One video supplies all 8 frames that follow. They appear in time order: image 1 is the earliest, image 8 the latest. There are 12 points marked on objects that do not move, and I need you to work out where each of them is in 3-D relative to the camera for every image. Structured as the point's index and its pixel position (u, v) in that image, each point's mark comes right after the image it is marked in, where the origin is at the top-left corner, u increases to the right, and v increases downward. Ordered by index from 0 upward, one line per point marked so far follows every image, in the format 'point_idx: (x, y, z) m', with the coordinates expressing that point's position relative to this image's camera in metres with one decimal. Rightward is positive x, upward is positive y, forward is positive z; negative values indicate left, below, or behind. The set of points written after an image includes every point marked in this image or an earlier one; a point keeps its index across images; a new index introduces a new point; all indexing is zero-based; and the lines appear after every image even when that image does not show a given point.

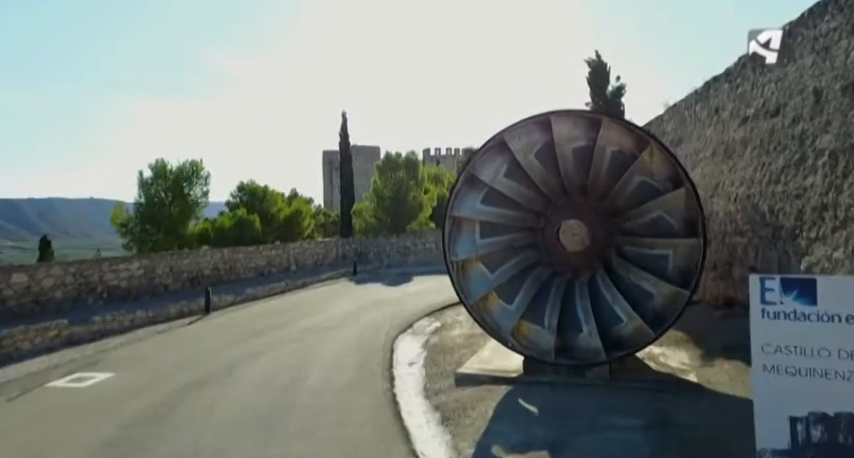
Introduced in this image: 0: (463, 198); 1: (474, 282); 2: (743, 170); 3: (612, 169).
0: (+0.4, +0.4, +6.9) m
1: (+0.6, -0.6, +6.9) m
2: (+4.5, +0.9, +8.4) m
3: (+2.2, +0.7, +6.9) m
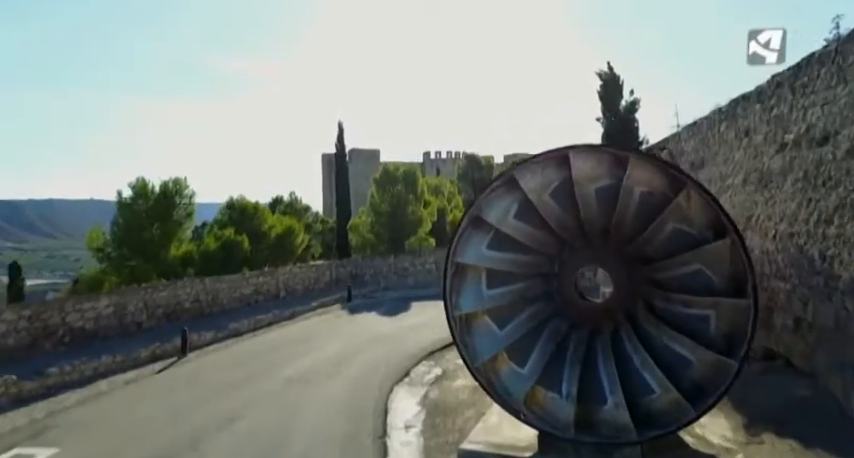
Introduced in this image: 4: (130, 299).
0: (+0.4, -0.1, +6.0) m
1: (+0.5, -1.1, +6.0) m
2: (+4.5, +0.3, +7.4) m
3: (+2.2, +0.2, +6.0) m
4: (-5.9, -1.5, +11.3) m
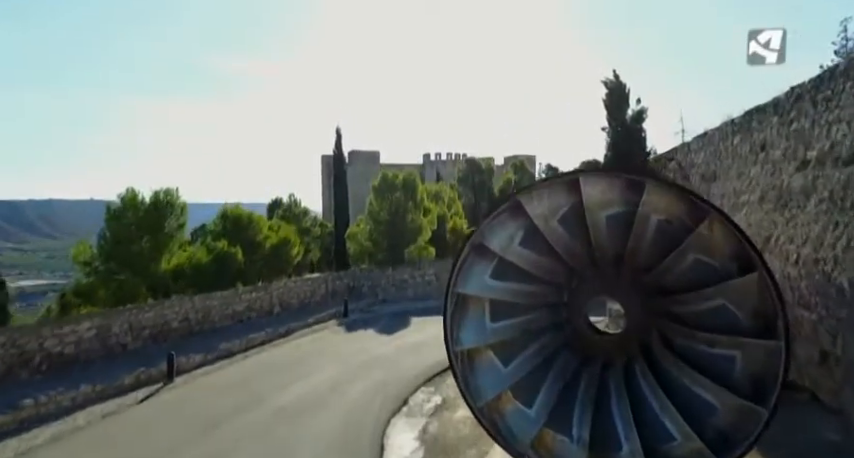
0: (+0.4, -0.4, +5.5) m
1: (+0.5, -1.4, +5.5) m
2: (+4.5, 0.0, +6.9) m
3: (+2.2, -0.1, +5.5) m
4: (-5.9, -1.8, +10.9) m
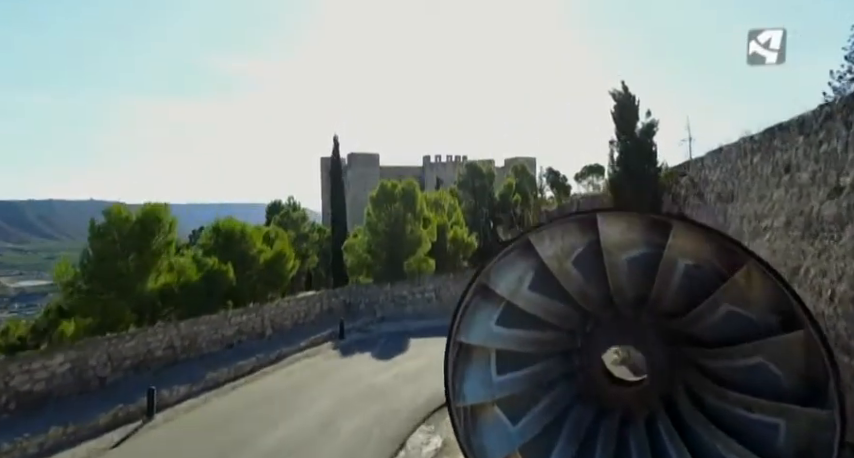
0: (+0.4, -0.8, +4.9) m
1: (+0.5, -1.8, +4.9) m
2: (+4.5, -0.3, +6.3) m
3: (+2.2, -0.5, +4.9) m
4: (-5.9, -2.1, +10.3) m
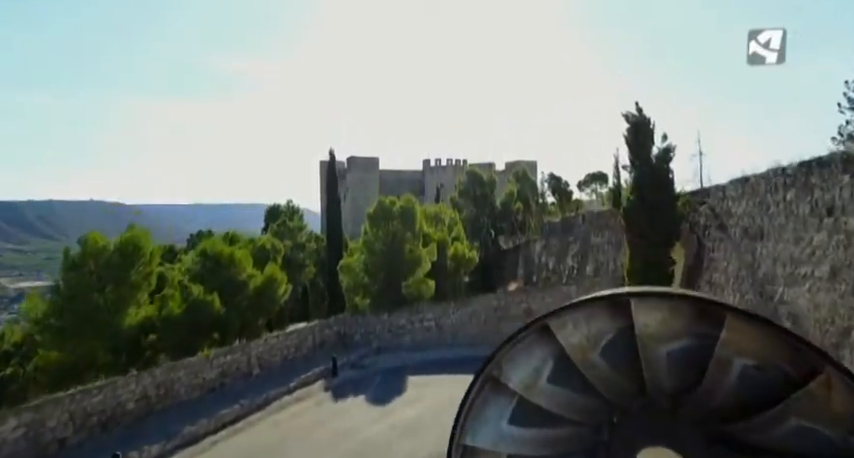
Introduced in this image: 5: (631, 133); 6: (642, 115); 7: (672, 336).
0: (+0.4, -1.4, +4.0) m
1: (+0.5, -2.4, +4.0) m
2: (+4.5, -0.9, +5.5) m
3: (+2.2, -1.1, +4.1) m
4: (-5.9, -2.7, +9.4) m
5: (+4.1, +1.9, +11.8) m
6: (+4.2, +2.2, +11.4) m
7: (+1.7, -0.7, +4.1) m
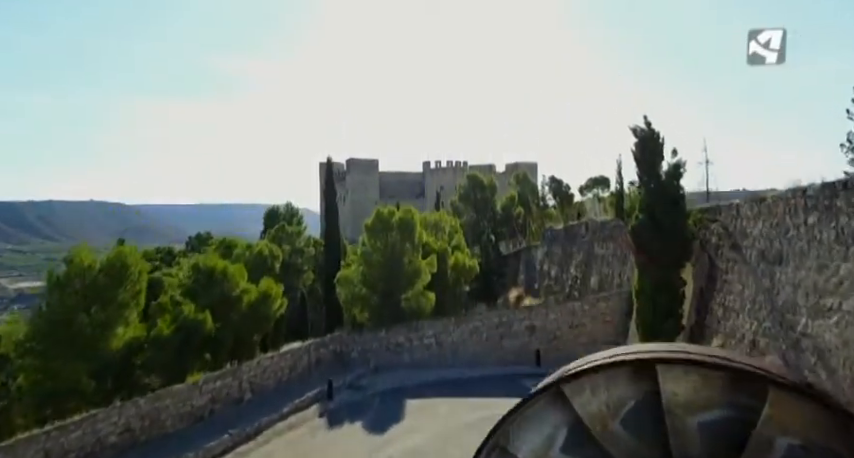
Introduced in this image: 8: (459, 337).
0: (+0.4, -1.7, +3.6) m
1: (+0.5, -2.7, +3.6) m
2: (+4.5, -1.3, +5.0) m
3: (+2.2, -1.4, +3.6) m
4: (-5.9, -3.1, +8.9) m
5: (+4.1, +1.6, +11.3) m
6: (+4.2, +1.9, +10.9) m
7: (+1.7, -1.1, +3.6) m
8: (+0.9, -3.1, +16.0) m
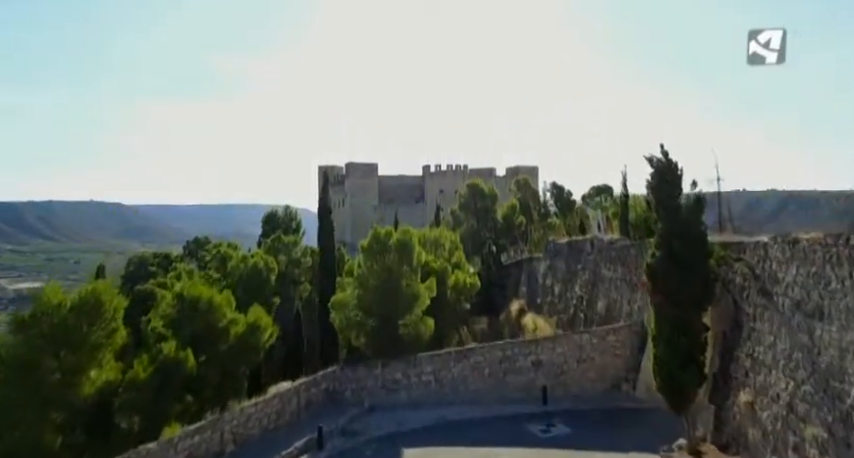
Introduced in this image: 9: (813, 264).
0: (+0.3, -2.3, +2.7) m
1: (+0.5, -3.3, +2.7) m
2: (+4.4, -1.9, +4.1) m
3: (+2.1, -2.0, +2.7) m
4: (-6.0, -3.7, +8.1) m
5: (+4.1, +0.9, +10.4) m
6: (+4.2, +1.3, +10.1) m
7: (+1.7, -1.7, +2.7) m
8: (+0.8, -3.7, +15.1) m
9: (+5.0, -0.4, +7.5) m
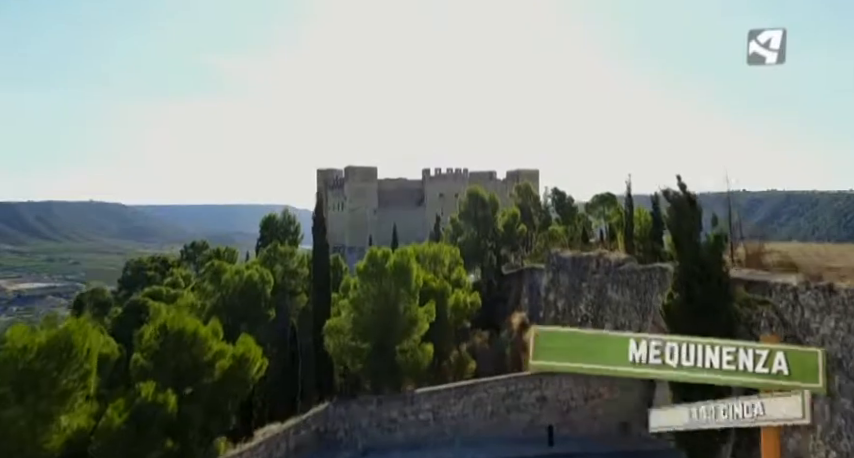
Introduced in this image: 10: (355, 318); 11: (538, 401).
0: (+0.3, -2.9, +1.9) m
1: (+0.4, -3.9, +1.9) m
2: (+4.4, -2.5, +3.3) m
3: (+2.1, -2.6, +1.9) m
4: (-6.0, -4.3, +7.3) m
5: (+4.0, +0.3, +9.6) m
6: (+4.1, +0.7, +9.3) m
7: (+1.6, -2.3, +1.9) m
8: (+0.8, -4.3, +14.4) m
9: (+4.9, -1.0, +6.7) m
10: (-2.0, -2.5, +16.2) m
11: (+2.8, -4.2, +14.6) m
